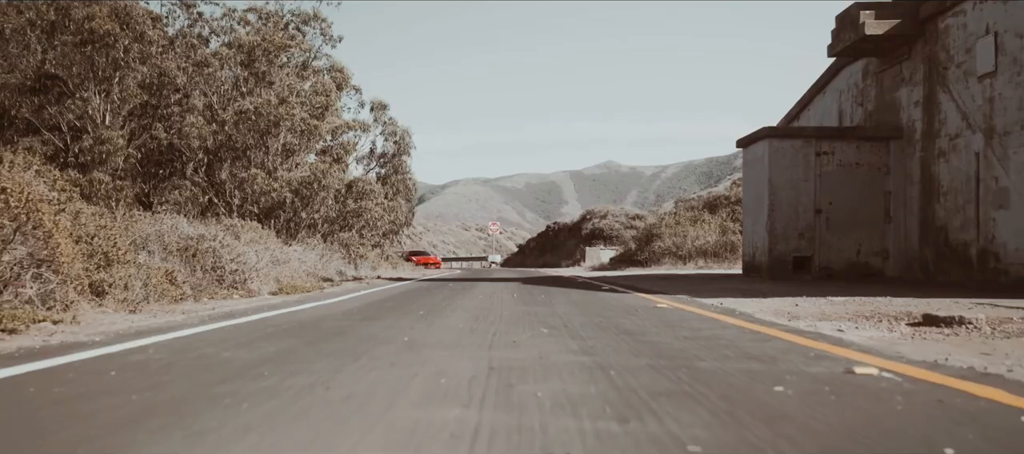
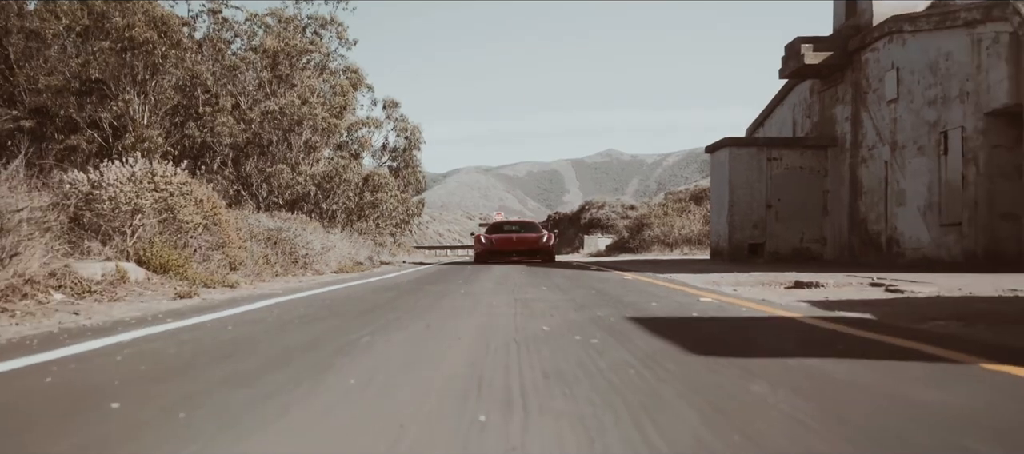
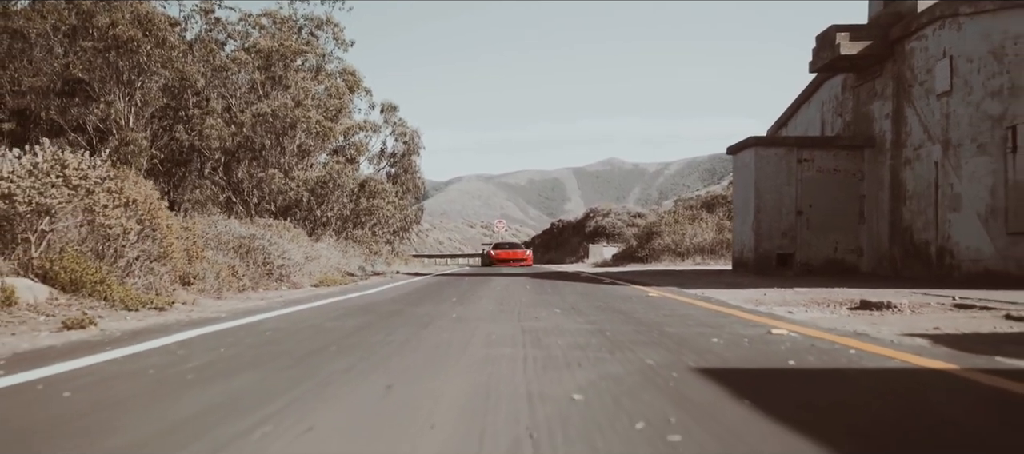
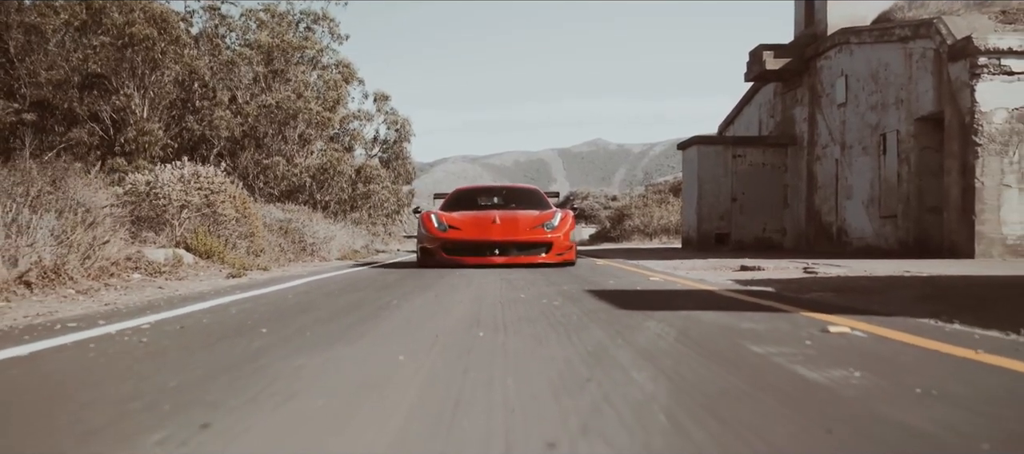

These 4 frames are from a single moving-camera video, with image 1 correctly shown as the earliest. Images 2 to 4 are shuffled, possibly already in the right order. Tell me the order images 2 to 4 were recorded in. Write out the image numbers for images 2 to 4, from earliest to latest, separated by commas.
3, 2, 4
